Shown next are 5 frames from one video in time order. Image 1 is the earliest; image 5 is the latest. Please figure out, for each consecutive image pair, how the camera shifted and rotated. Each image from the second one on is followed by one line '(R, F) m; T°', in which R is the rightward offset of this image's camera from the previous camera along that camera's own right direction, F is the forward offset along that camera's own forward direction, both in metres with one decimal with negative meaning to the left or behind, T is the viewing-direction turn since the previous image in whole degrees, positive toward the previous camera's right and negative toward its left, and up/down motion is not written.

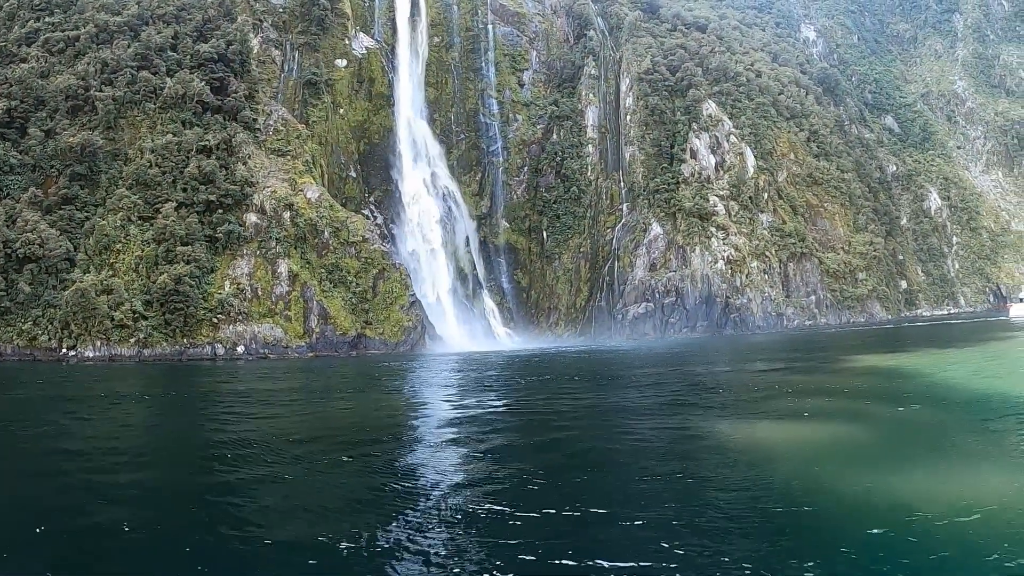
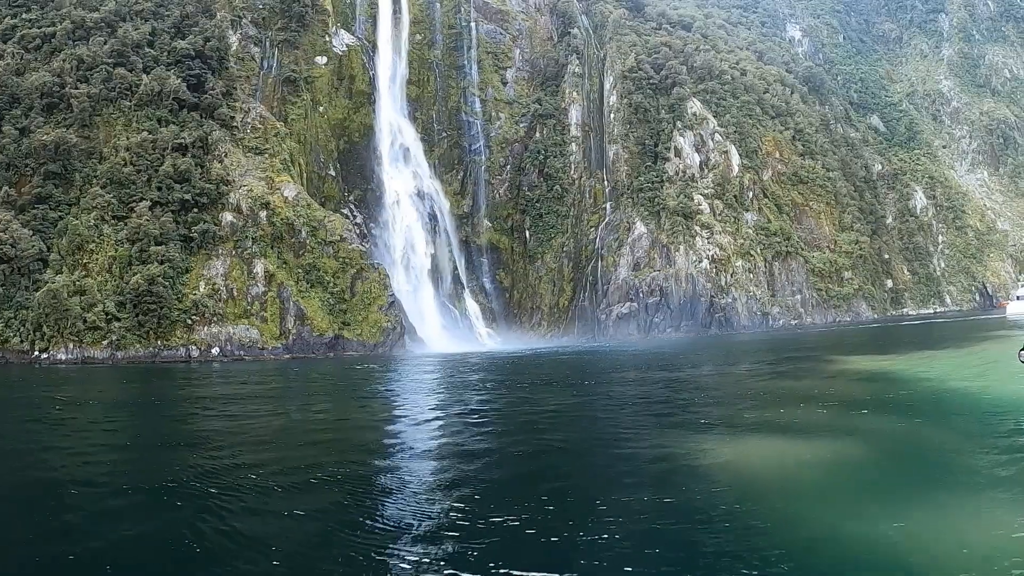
(+0.6, +0.7) m; +1°
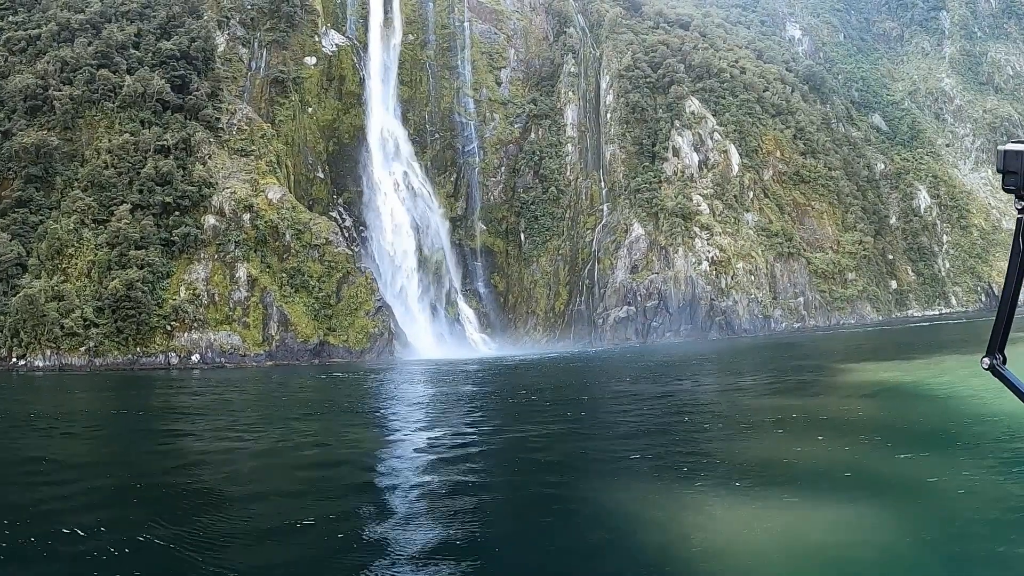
(+0.6, +1.6) m; 0°
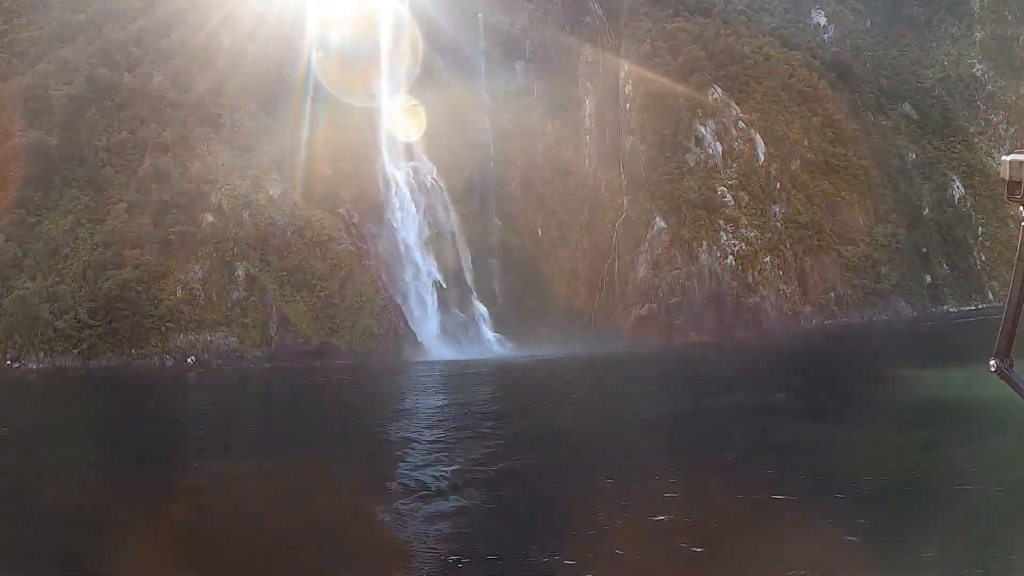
(+0.4, +2.7) m; -2°
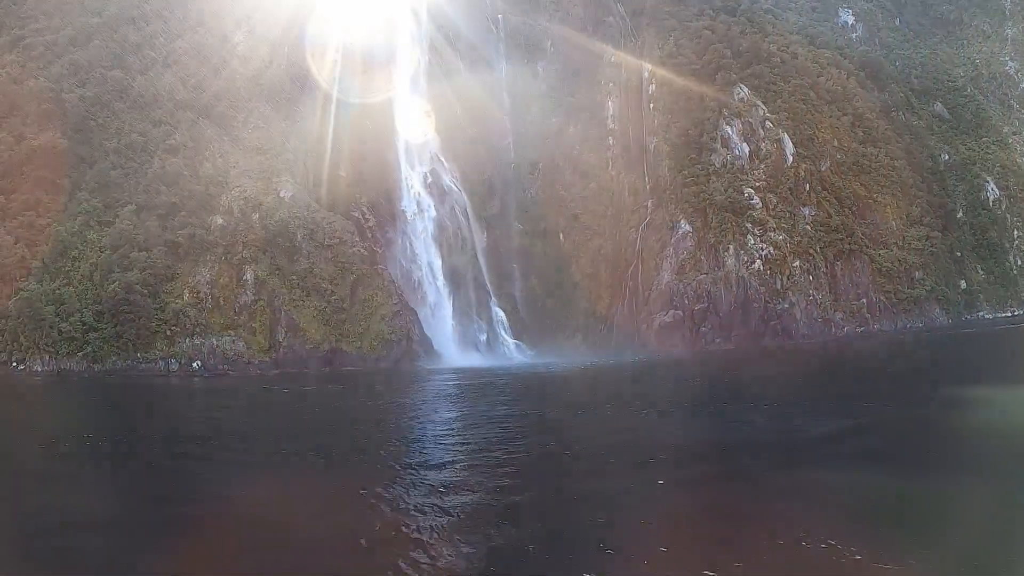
(0.0, +1.9) m; -1°
